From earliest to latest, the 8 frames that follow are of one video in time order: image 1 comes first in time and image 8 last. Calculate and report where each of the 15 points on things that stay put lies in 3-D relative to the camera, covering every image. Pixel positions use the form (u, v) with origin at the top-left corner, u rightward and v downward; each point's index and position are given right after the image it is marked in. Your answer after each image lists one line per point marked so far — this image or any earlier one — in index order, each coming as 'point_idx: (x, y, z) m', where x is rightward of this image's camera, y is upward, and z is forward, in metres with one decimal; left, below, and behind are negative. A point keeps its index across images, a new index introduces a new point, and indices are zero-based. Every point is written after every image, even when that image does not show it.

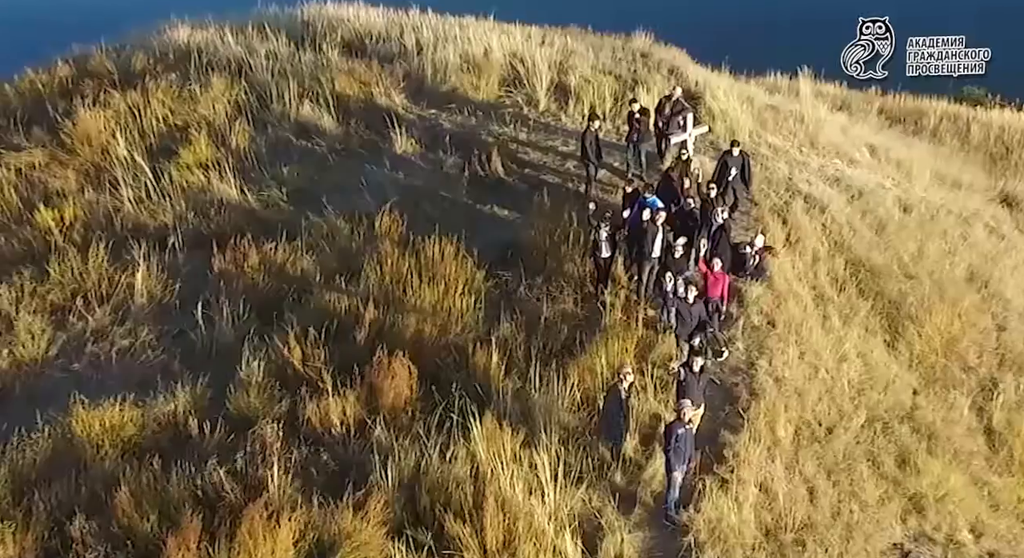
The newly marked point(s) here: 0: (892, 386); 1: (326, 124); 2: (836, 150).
0: (+4.5, -1.3, +12.3) m
1: (-3.2, +2.7, +17.7) m
2: (+6.3, +2.5, +20.0) m
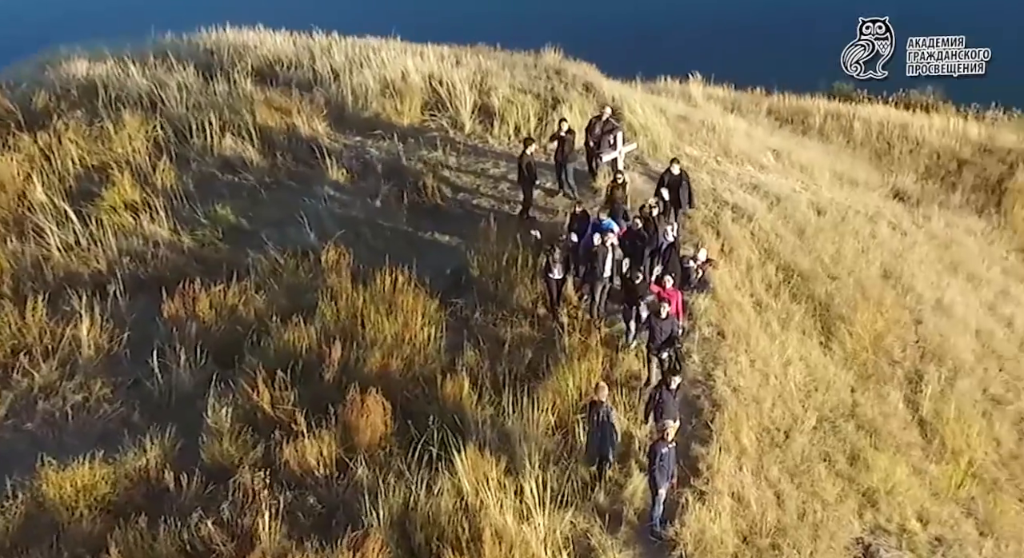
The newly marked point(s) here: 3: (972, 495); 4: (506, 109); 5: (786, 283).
0: (+4.1, -1.4, +13.0) m
1: (-4.5, +2.1, +17.6) m
2: (+4.7, +2.5, +20.8) m
3: (+5.8, -2.7, +13.0) m
4: (-0.1, +3.1, +19.1) m
5: (+4.0, -0.1, +15.0) m
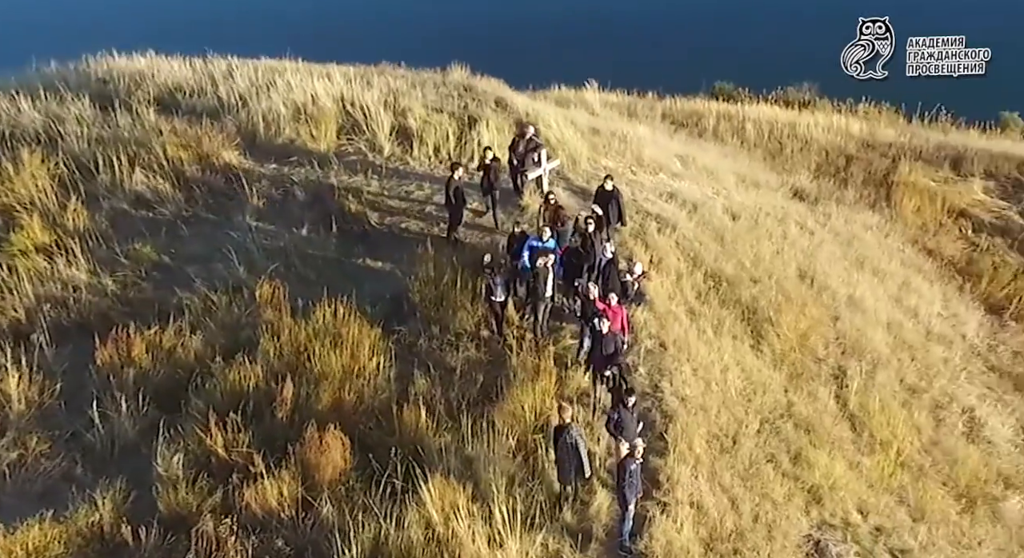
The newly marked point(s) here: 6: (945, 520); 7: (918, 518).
0: (+3.4, -1.4, +13.4) m
1: (-5.8, +1.5, +17.1) m
2: (+3.0, +2.3, +21.3) m
3: (+5.2, -2.7, +13.6) m
4: (-1.6, +2.8, +19.1) m
5: (+3.0, -0.2, +15.4) m
6: (+5.6, -3.1, +13.3) m
7: (+5.2, -3.0, +13.2) m
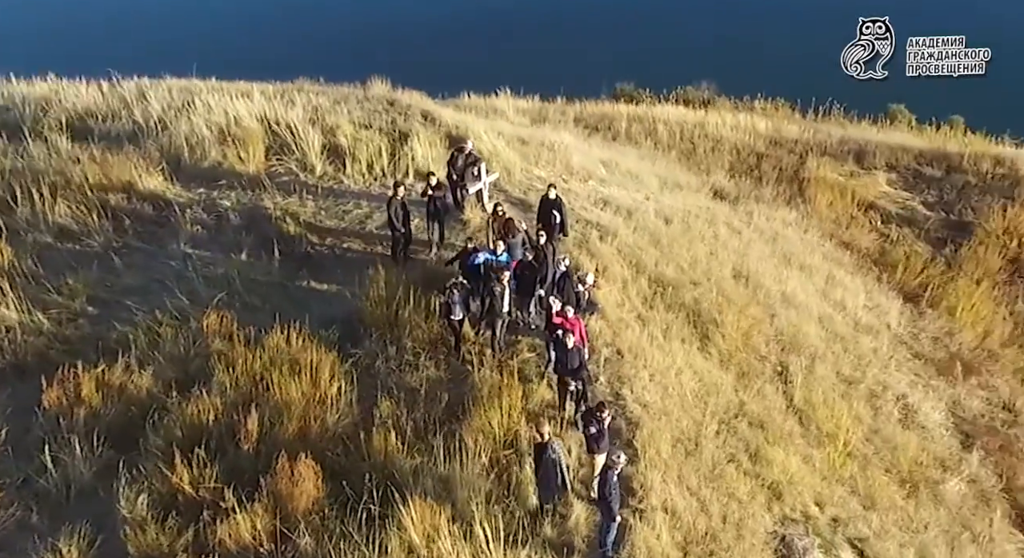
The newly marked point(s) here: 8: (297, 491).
0: (+2.8, -1.5, +13.7) m
1: (-6.8, +0.9, +16.6) m
2: (+1.6, +2.2, +21.5) m
3: (+4.6, -2.6, +14.0) m
4: (-2.9, +2.4, +18.9) m
5: (+2.2, -0.2, +15.7) m
6: (+5.1, -3.0, +13.8) m
7: (+4.7, -3.0, +13.7) m
8: (-2.1, -2.1, +10.0) m
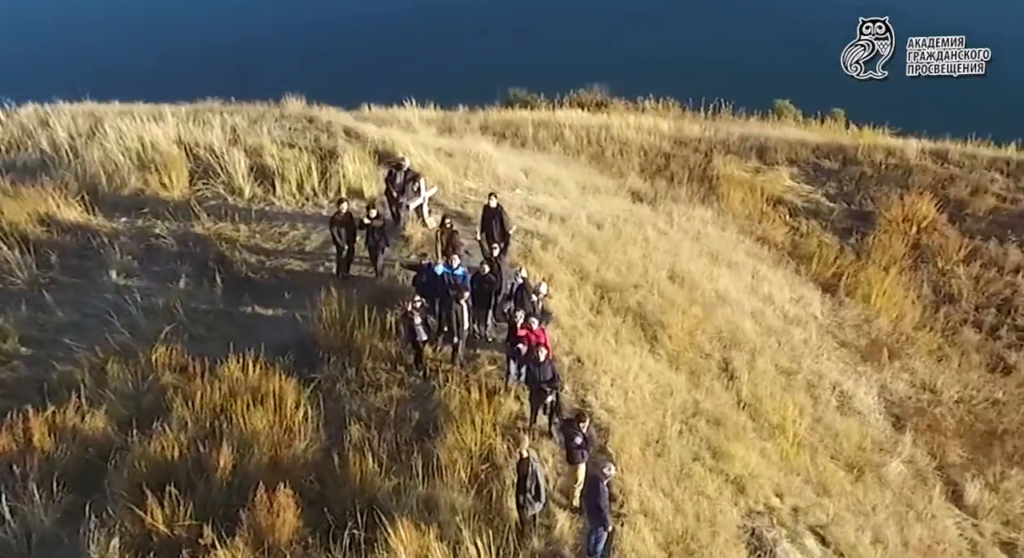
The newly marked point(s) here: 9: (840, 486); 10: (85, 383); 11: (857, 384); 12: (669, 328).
0: (+2.2, -1.5, +14.0) m
1: (-7.7, +0.3, +15.9) m
2: (0.0, +2.0, +21.6) m
3: (+4.1, -2.6, +14.4) m
4: (-4.1, +2.0, +18.6) m
5: (+1.4, -0.3, +15.9) m
6: (+4.6, -2.9, +14.2) m
7: (+4.2, -2.9, +14.1) m
8: (-2.2, -2.3, +9.8) m
9: (+4.5, -2.9, +14.3) m
10: (-5.1, -1.2, +12.4) m
11: (+6.2, -1.9, +18.7) m
12: (+2.4, -0.8, +15.8) m
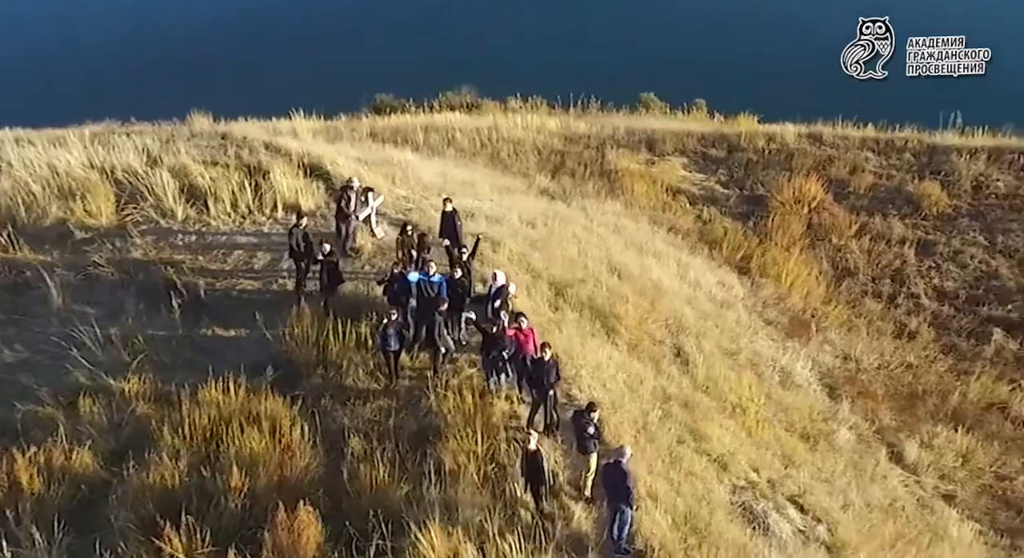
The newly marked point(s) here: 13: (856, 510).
0: (+1.9, -1.4, +14.4) m
1: (-8.3, -0.3, +15.1) m
2: (-1.5, +1.9, +21.7) m
3: (+3.7, -2.3, +15.1) m
4: (-5.2, +1.6, +18.2) m
5: (+0.7, -0.3, +16.2) m
6: (+4.3, -2.6, +14.9) m
7: (+3.9, -2.6, +14.8) m
8: (-2.0, -2.5, +9.7) m
9: (+4.2, -2.6, +15.0) m
10: (-5.2, -1.6, +11.9) m
11: (+5.3, -1.5, +19.5) m
12: (+1.8, -0.6, +16.2) m
13: (+4.7, -3.2, +14.2) m
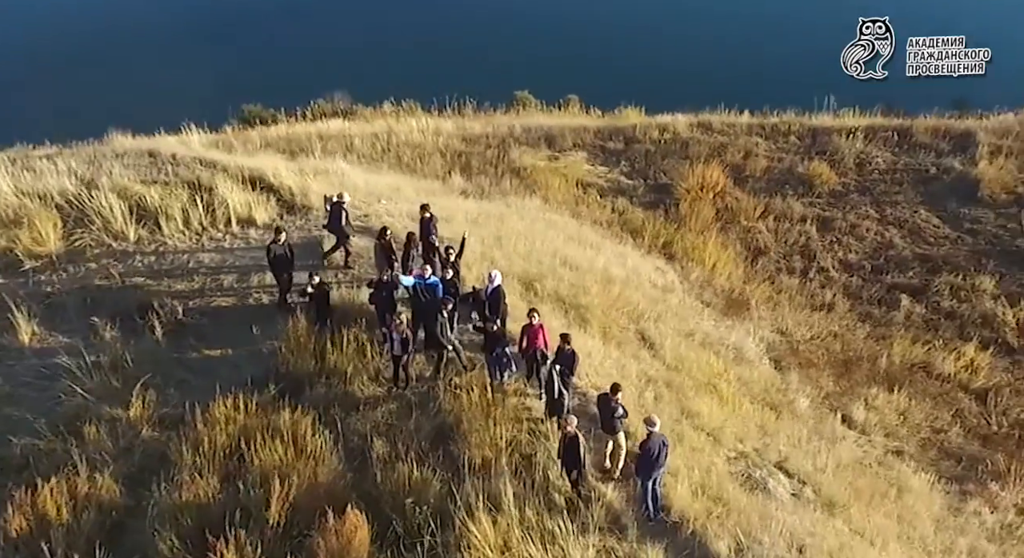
0: (+1.7, -1.2, +14.9) m
1: (-8.6, -0.8, +14.5) m
2: (-2.8, +1.8, +21.8) m
3: (+3.5, -2.0, +15.9) m
4: (-6.0, +1.3, +17.9) m
5: (+0.3, -0.2, +16.6) m
6: (+4.1, -2.3, +15.8) m
7: (+3.8, -2.3, +15.6) m
8: (-1.5, -2.5, +9.8) m
9: (+4.0, -2.2, +15.9) m
10: (-5.0, -1.9, +11.7) m
11: (+4.5, -1.1, +20.5) m
12: (+1.3, -0.5, +16.8) m
13: (+4.7, -2.8, +15.1) m
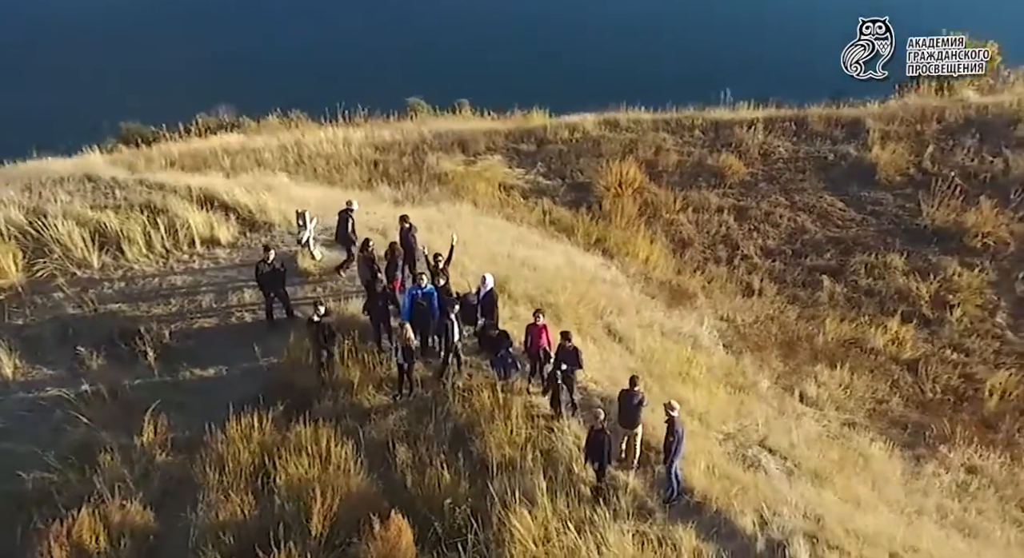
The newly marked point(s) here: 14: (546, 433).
0: (+1.5, -1.1, +15.5) m
1: (-8.7, -1.4, +14.0) m
2: (-3.8, +1.6, +21.9) m
3: (+3.3, -1.8, +16.7) m
4: (-6.6, +0.9, +17.7) m
5: (-0.1, -0.2, +17.0) m
6: (+3.9, -2.1, +16.7) m
7: (+3.6, -2.1, +16.4) m
8: (-1.0, -2.6, +10.1) m
9: (+3.8, -2.0, +16.7) m
10: (-4.8, -2.3, +11.6) m
11: (+3.7, -1.0, +21.3) m
12: (+0.9, -0.5, +17.3) m
13: (+4.5, -2.6, +16.0) m
14: (+0.4, -1.8, +12.2) m
